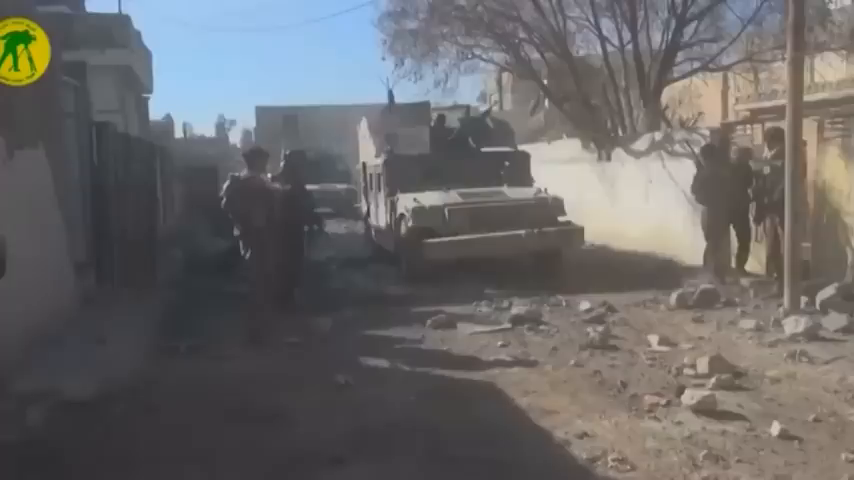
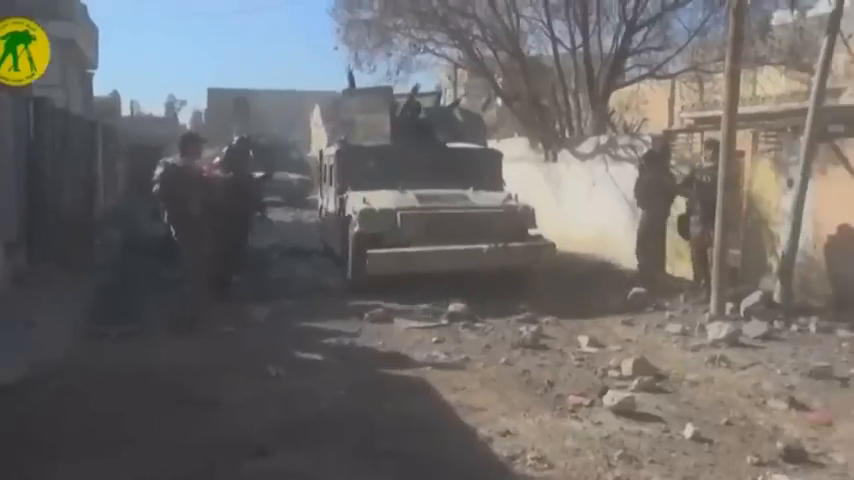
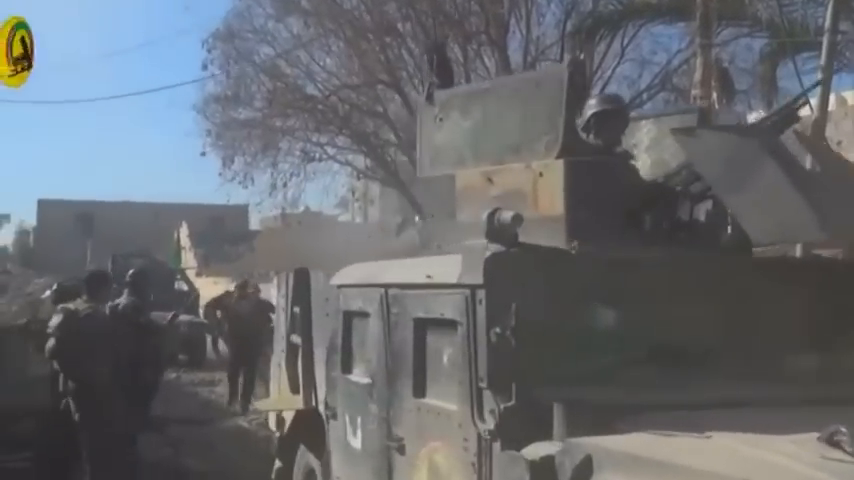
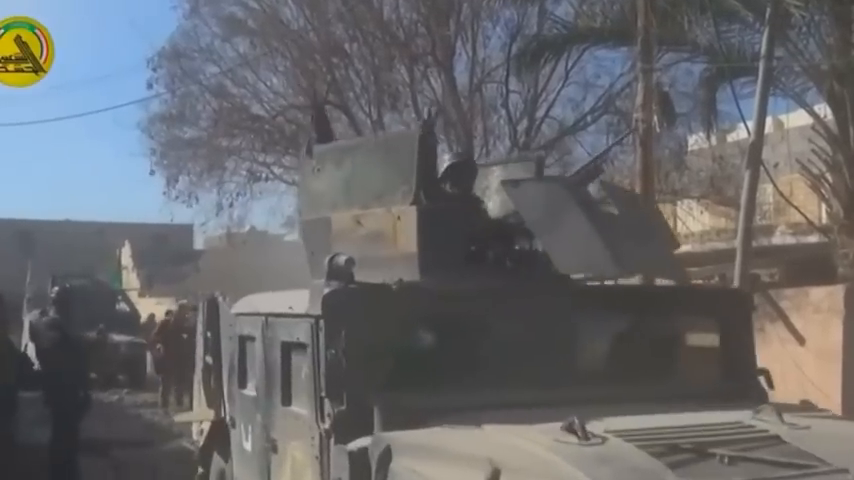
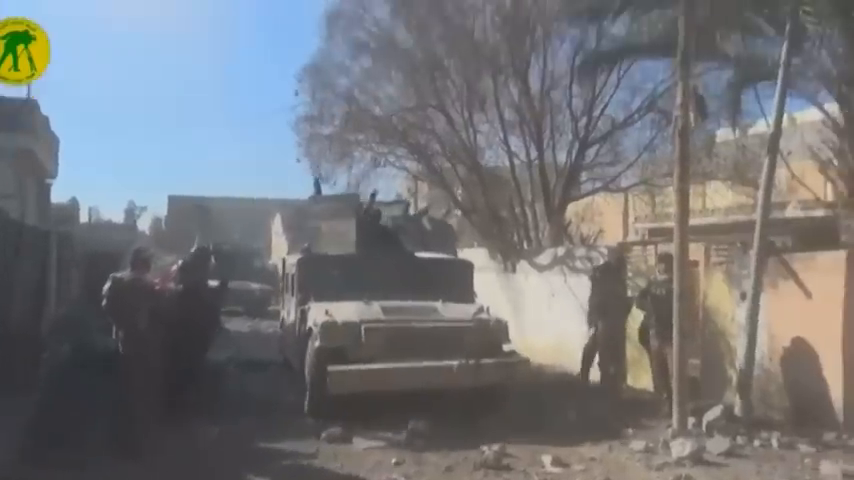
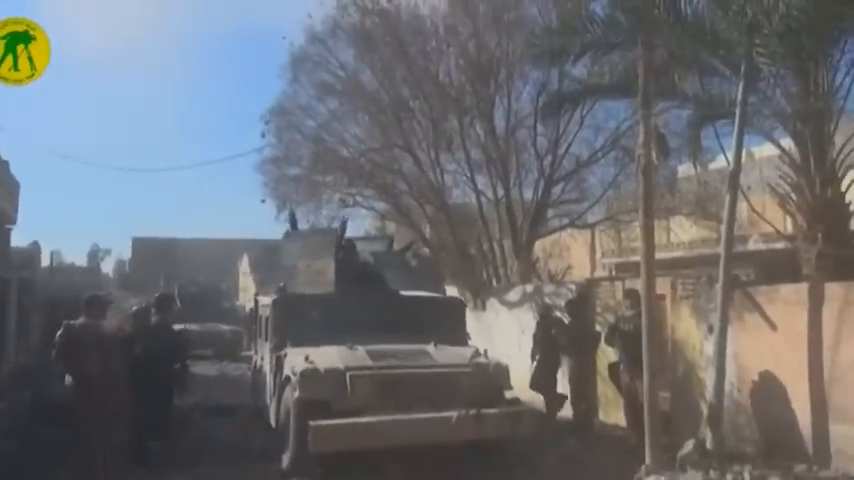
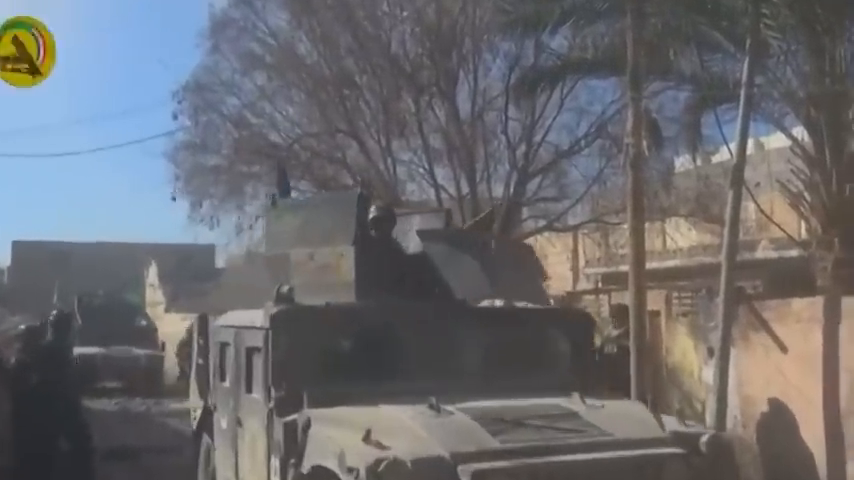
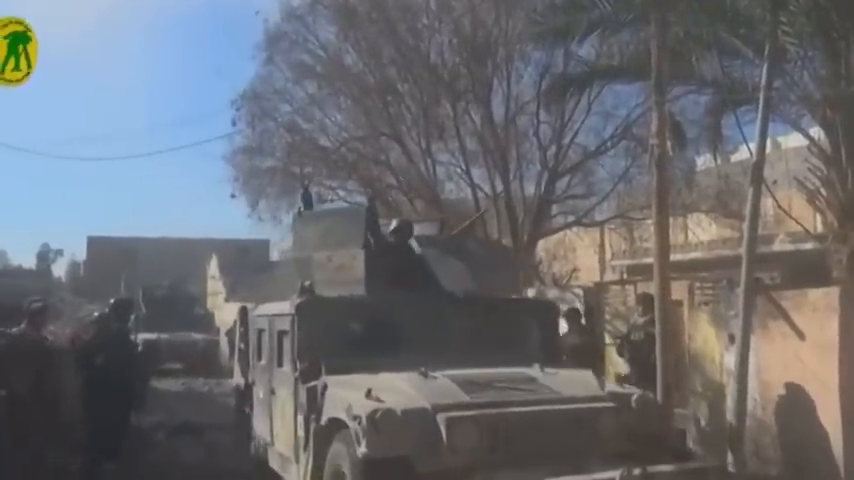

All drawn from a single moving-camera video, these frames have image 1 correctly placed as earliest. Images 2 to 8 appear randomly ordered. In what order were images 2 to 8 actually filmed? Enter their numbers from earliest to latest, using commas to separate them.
2, 5, 6, 8, 7, 4, 3
